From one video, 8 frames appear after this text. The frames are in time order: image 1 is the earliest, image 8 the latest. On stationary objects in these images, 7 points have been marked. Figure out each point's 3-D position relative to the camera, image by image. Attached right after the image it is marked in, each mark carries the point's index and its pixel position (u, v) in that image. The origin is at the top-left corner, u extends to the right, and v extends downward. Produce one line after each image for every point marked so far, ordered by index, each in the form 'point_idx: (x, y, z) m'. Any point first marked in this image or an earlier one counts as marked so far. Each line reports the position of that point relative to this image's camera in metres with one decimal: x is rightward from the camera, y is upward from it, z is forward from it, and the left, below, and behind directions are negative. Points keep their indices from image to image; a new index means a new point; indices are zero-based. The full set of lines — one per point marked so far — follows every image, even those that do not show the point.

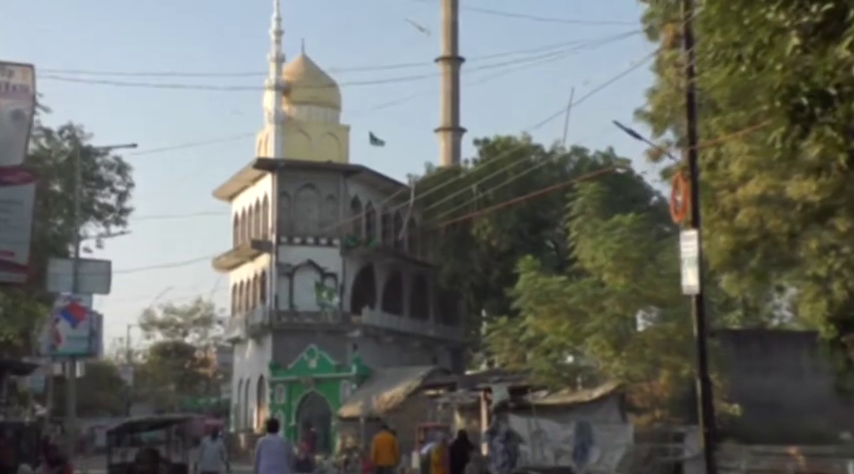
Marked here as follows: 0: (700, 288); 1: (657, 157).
0: (+3.1, -0.6, +13.2) m
1: (+3.5, +1.2, +17.9) m
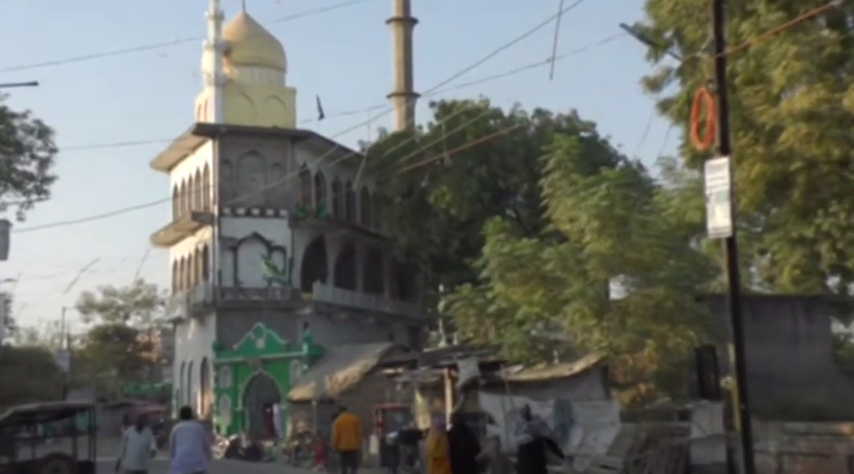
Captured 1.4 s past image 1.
0: (+2.8, +0.1, +10.6) m
1: (+3.0, +2.0, +15.2) m
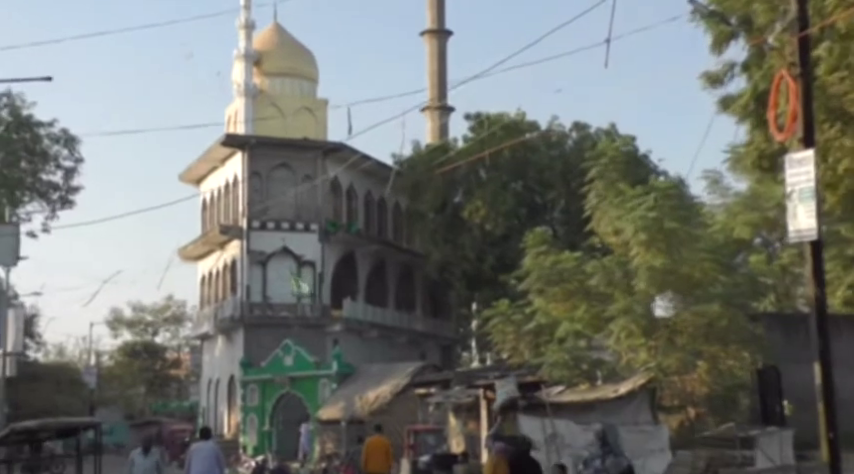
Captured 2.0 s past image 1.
0: (+3.1, 0.0, +9.3) m
1: (+3.5, +1.8, +14.0) m
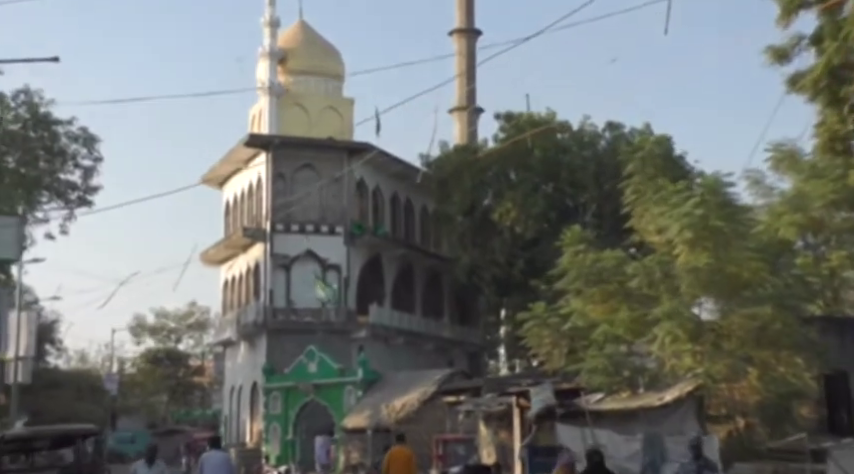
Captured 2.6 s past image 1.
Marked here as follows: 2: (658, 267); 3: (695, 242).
0: (+3.4, +0.2, +8.0) m
1: (+3.8, +1.9, +12.7) m
2: (+3.9, -0.5, +19.7) m
3: (+4.4, -0.1, +19.4) m
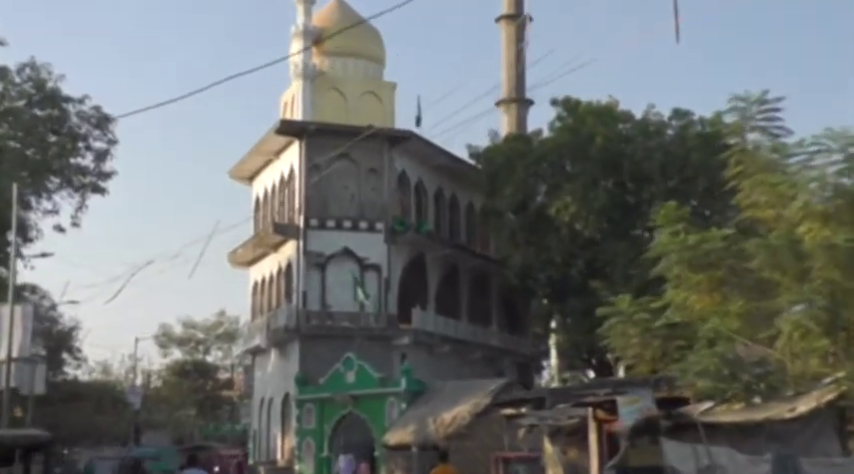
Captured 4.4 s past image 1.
0: (+4.0, +0.7, +4.4) m
1: (+4.6, +2.4, +9.1) m
2: (+4.9, -0.1, +16.0) m
3: (+5.4, +0.3, +15.7) m
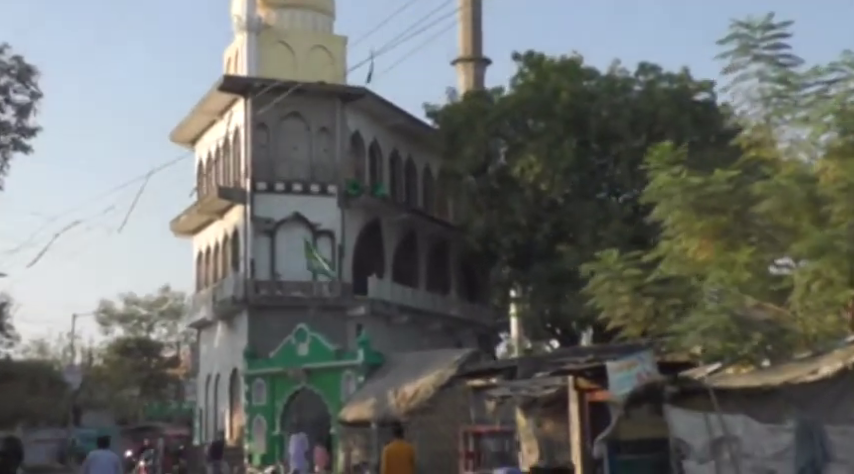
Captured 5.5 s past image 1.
0: (+4.2, +1.2, +2.5) m
1: (+4.5, +3.0, +7.2) m
2: (+4.5, +0.6, +14.2) m
3: (+5.0, +1.0, +13.9) m
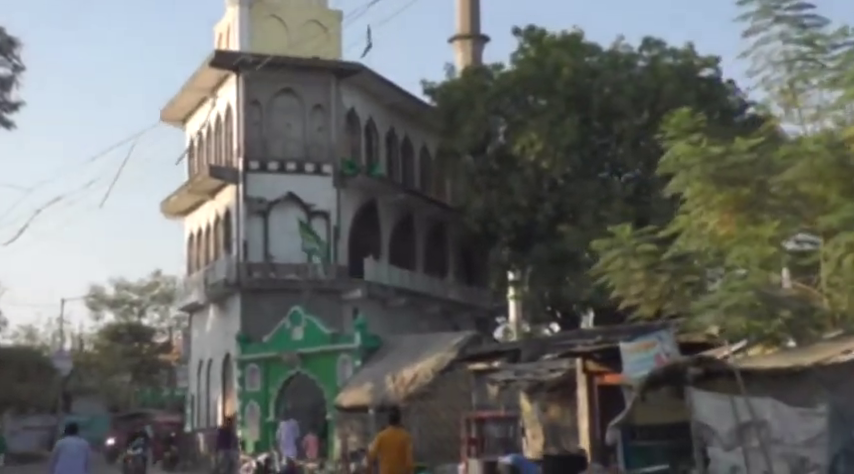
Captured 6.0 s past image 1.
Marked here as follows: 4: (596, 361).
0: (+4.3, +1.4, +1.6) m
1: (+4.6, +3.2, +6.3) m
2: (+4.5, +0.9, +13.3) m
3: (+5.1, +1.3, +12.9) m
4: (+2.5, -1.7, +16.6) m
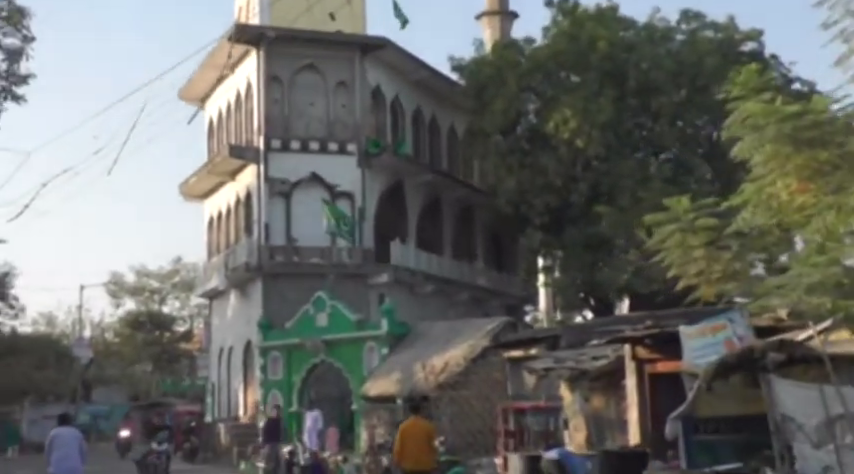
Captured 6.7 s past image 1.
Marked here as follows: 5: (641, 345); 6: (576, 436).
0: (+4.5, +1.6, +0.1) m
1: (+4.9, +3.5, +4.7) m
2: (+5.0, +1.2, +11.8) m
3: (+5.5, +1.6, +11.4) m
4: (+2.9, -1.4, +15.1) m
5: (+2.9, -1.4, +15.0) m
6: (+2.4, -3.2, +18.7) m
